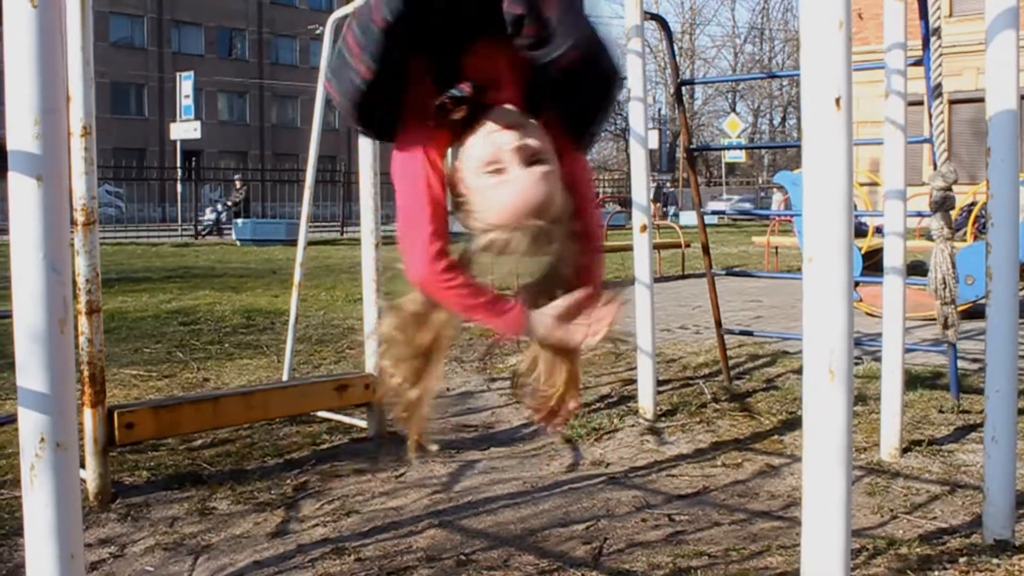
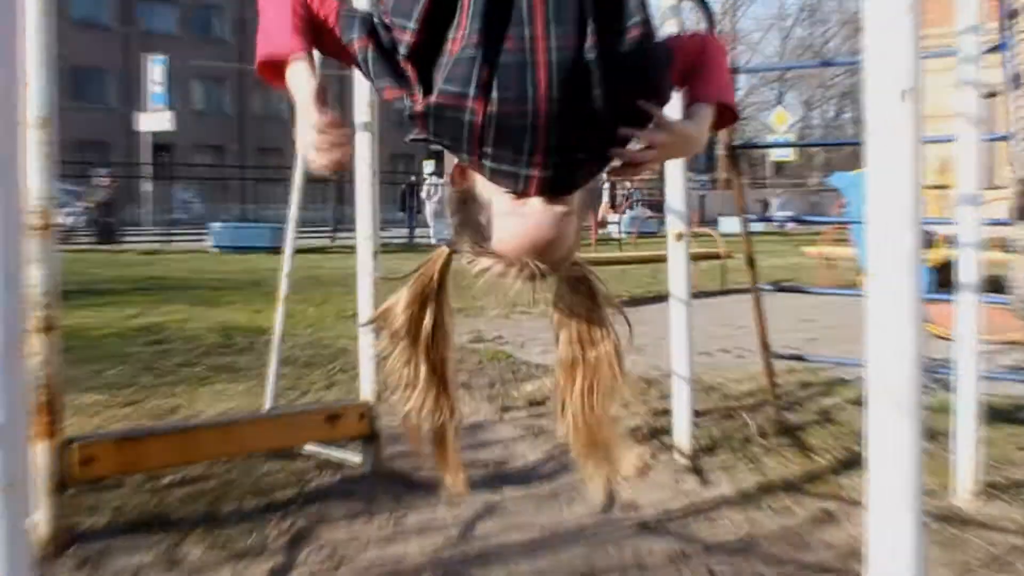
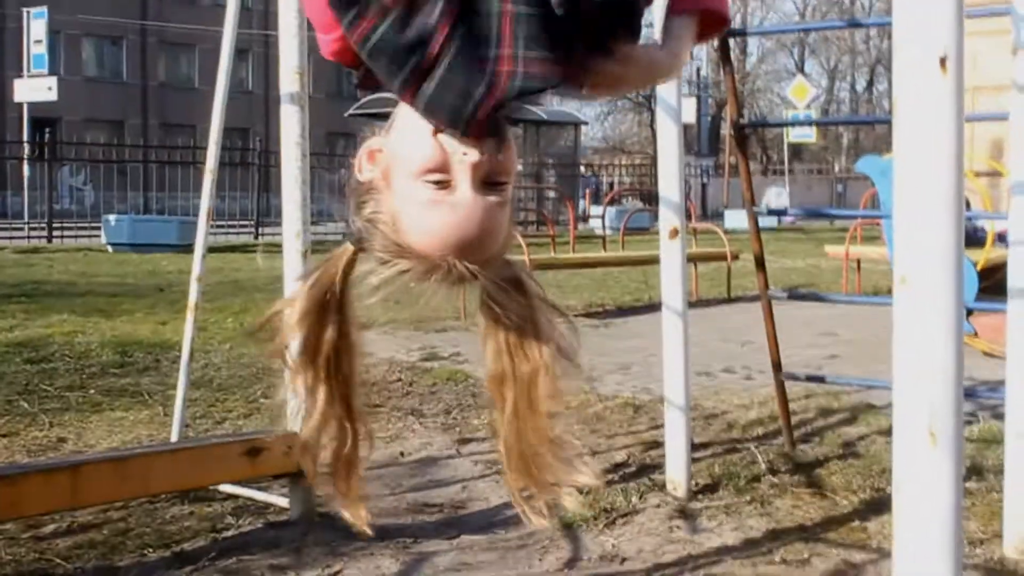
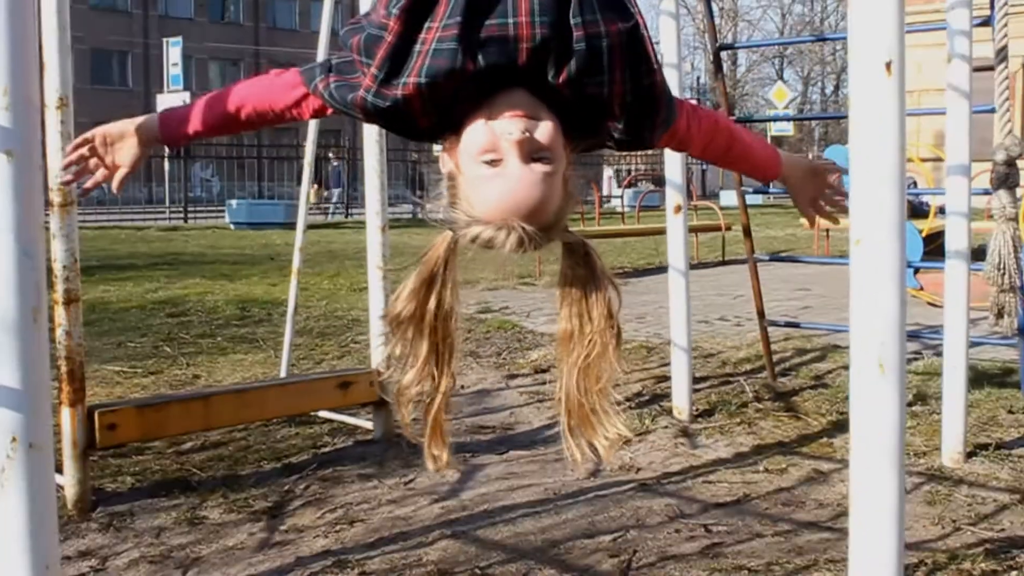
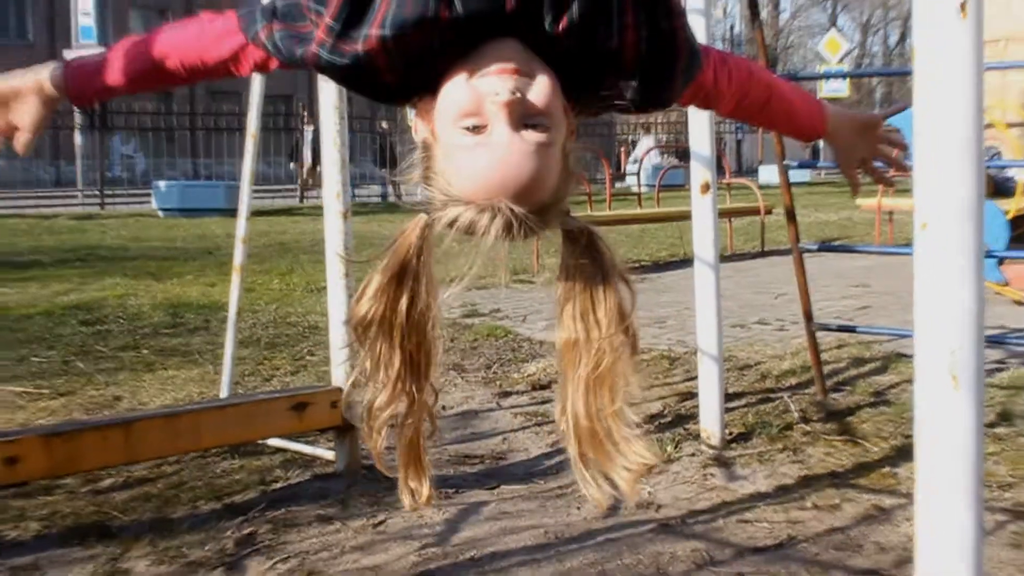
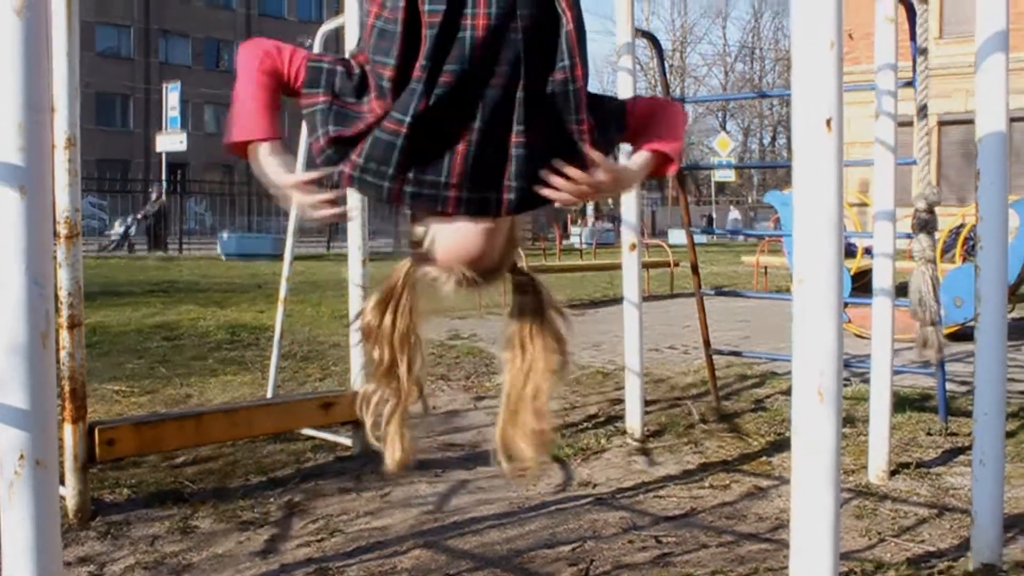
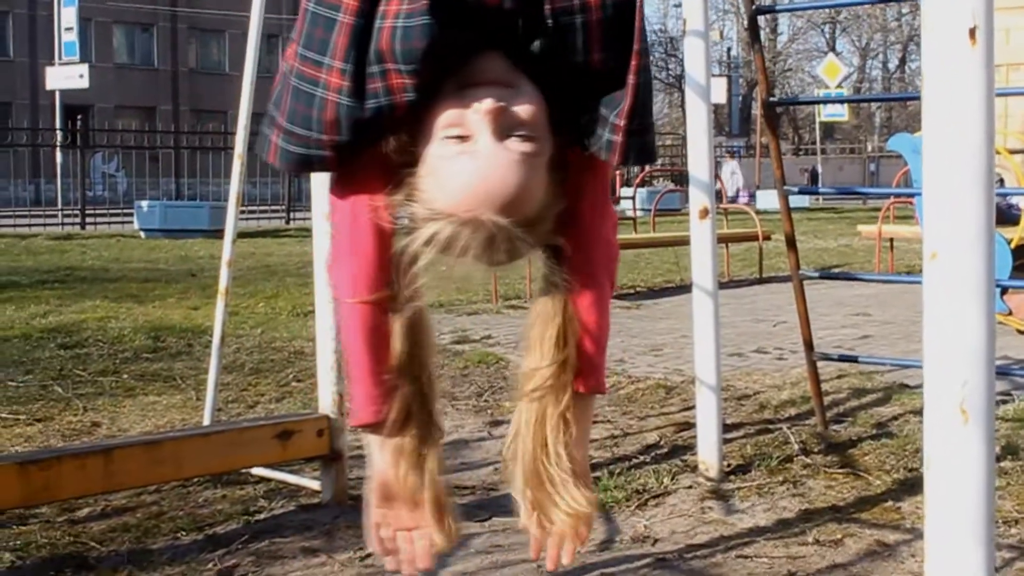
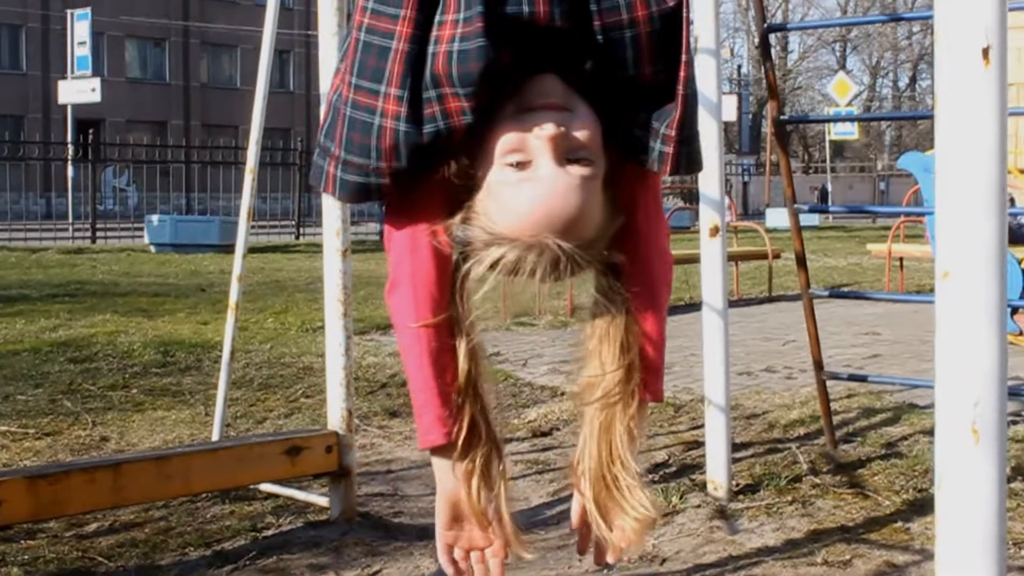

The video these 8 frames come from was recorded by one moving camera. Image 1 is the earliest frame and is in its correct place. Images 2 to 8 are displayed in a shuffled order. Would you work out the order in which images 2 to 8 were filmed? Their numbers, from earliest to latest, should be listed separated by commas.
6, 2, 3, 7, 8, 5, 4
